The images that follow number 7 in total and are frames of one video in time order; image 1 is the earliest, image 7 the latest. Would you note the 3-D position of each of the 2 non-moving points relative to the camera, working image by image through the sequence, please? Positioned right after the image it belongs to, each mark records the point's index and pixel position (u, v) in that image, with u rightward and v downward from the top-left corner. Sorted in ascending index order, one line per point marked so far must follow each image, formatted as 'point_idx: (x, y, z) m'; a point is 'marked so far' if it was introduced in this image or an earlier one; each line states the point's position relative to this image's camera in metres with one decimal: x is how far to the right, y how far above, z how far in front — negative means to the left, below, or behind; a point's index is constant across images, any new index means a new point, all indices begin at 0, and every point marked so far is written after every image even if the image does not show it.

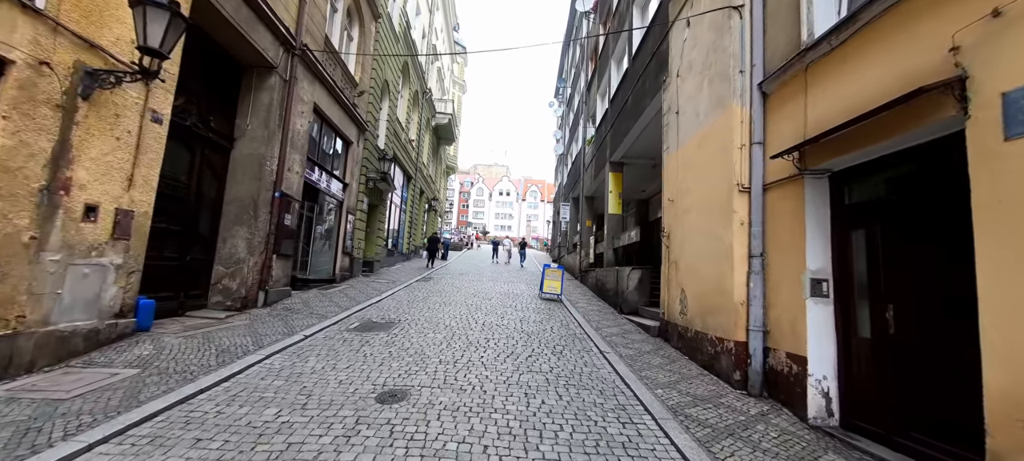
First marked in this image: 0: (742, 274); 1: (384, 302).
0: (+3.0, -0.6, +4.5) m
1: (-3.3, -1.9, +9.2) m
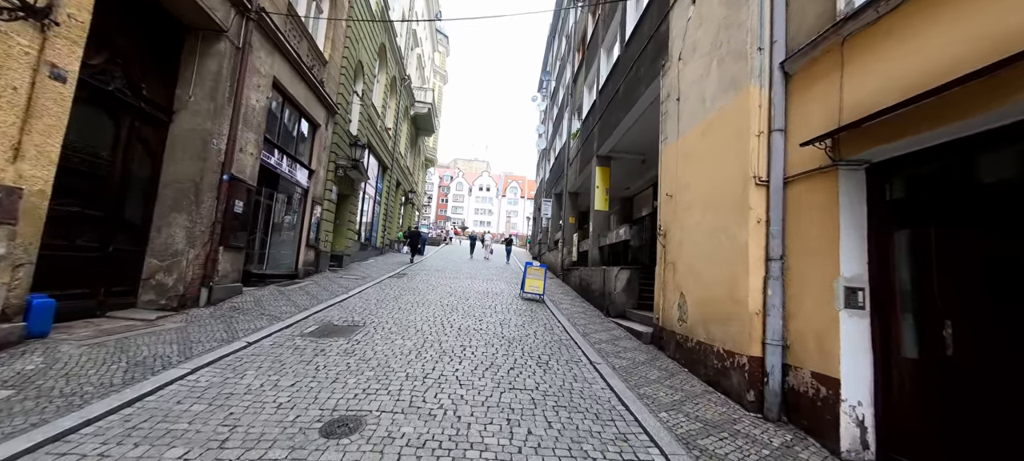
0: (+2.8, -0.5, +4.0) m
1: (-3.8, -1.7, +8.3) m
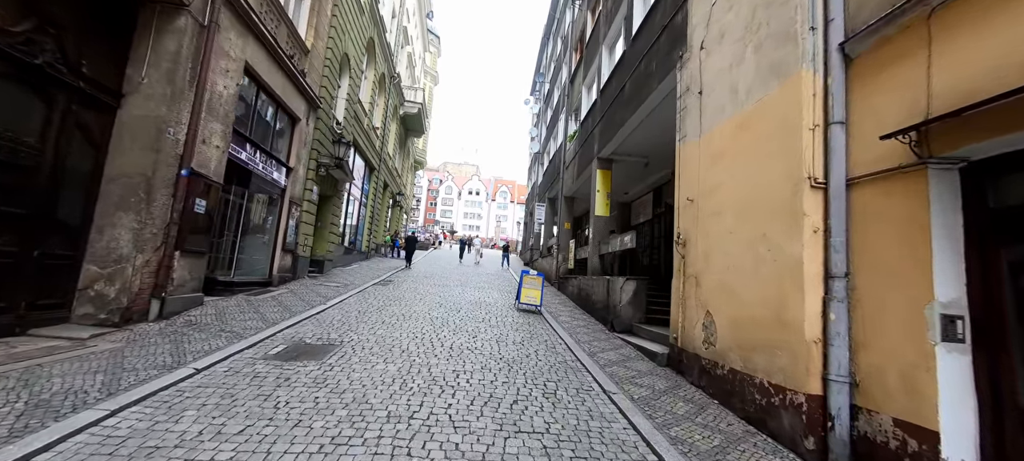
0: (+2.8, -0.7, +3.3) m
1: (-3.8, -1.7, +7.4) m
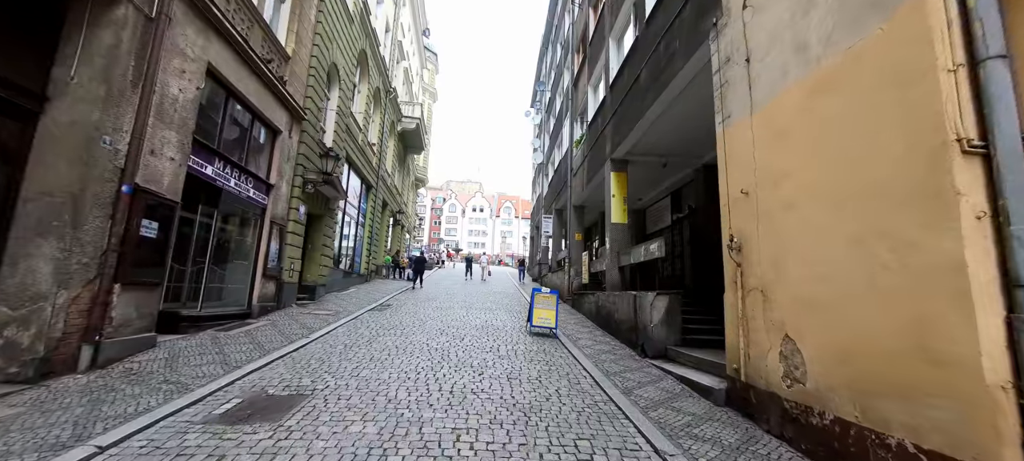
0: (+3.0, -0.6, +2.2) m
1: (-3.6, -2.1, +6.3) m
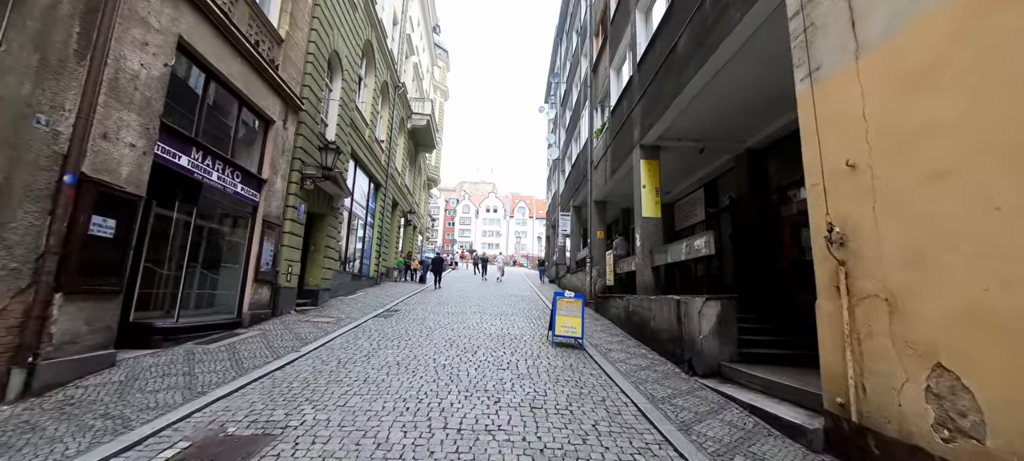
0: (+3.1, -0.4, +1.0) m
1: (-3.3, -2.1, +5.4) m
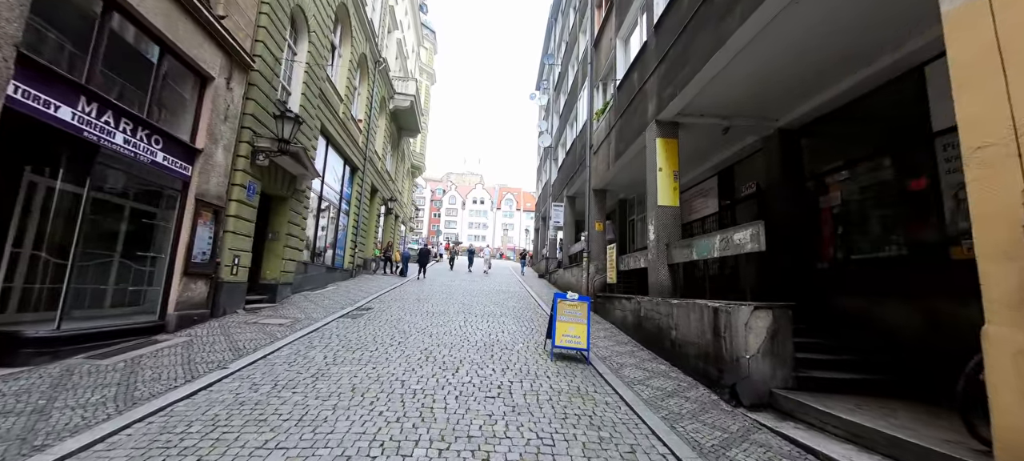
0: (+3.2, -0.4, -0.2) m
1: (-3.4, -1.8, +3.9) m
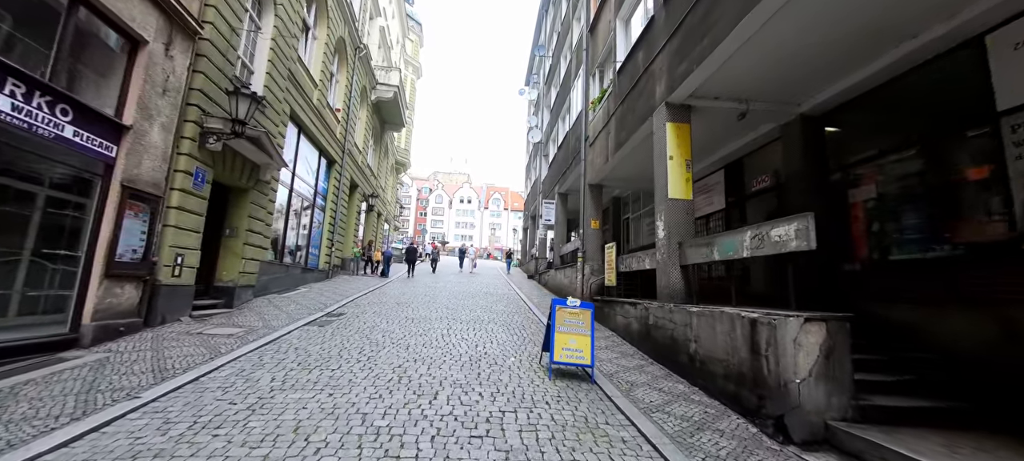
0: (+3.3, -0.3, -1.0) m
1: (-3.4, -1.7, +2.9) m
